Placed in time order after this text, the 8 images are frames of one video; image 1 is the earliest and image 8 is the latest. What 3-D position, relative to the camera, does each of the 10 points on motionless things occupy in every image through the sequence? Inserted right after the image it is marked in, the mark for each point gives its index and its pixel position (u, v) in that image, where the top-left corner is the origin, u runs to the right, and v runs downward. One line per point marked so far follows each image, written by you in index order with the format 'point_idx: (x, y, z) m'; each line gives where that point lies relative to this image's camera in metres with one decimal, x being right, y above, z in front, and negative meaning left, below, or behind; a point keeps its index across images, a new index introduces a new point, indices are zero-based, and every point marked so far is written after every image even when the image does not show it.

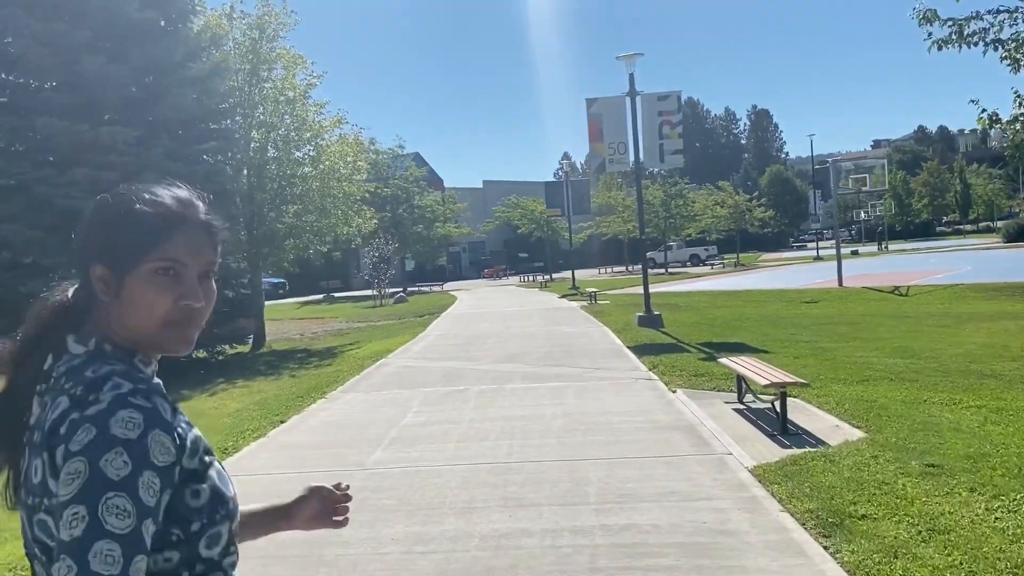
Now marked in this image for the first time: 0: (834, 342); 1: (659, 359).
0: (+5.0, -0.8, +13.2) m
1: (+2.0, -1.0, +11.5) m
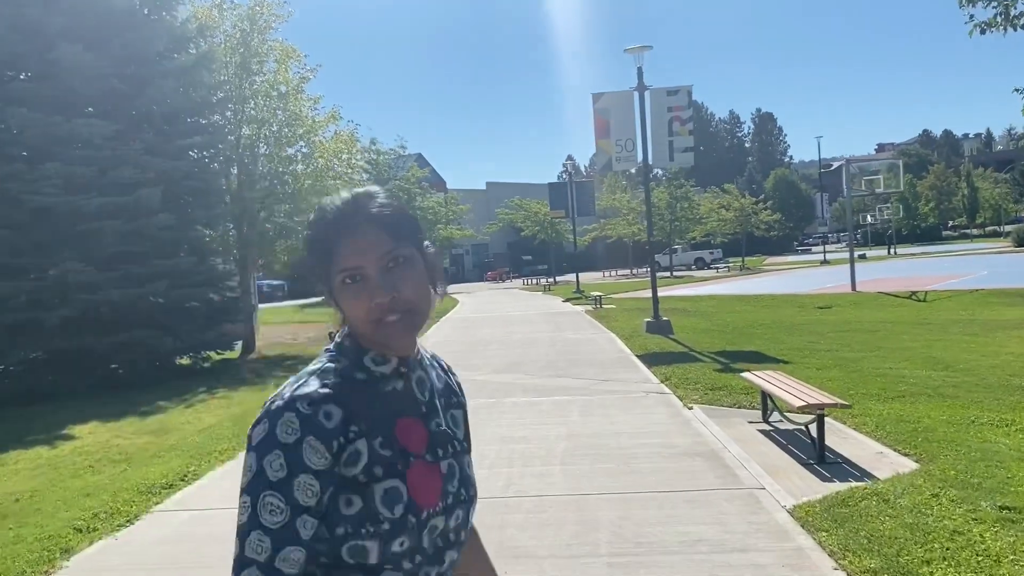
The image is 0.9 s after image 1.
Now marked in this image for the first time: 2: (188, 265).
0: (+5.0, -0.9, +12.3) m
1: (+2.0, -1.0, +10.7) m
2: (-5.3, +0.4, +14.0) m
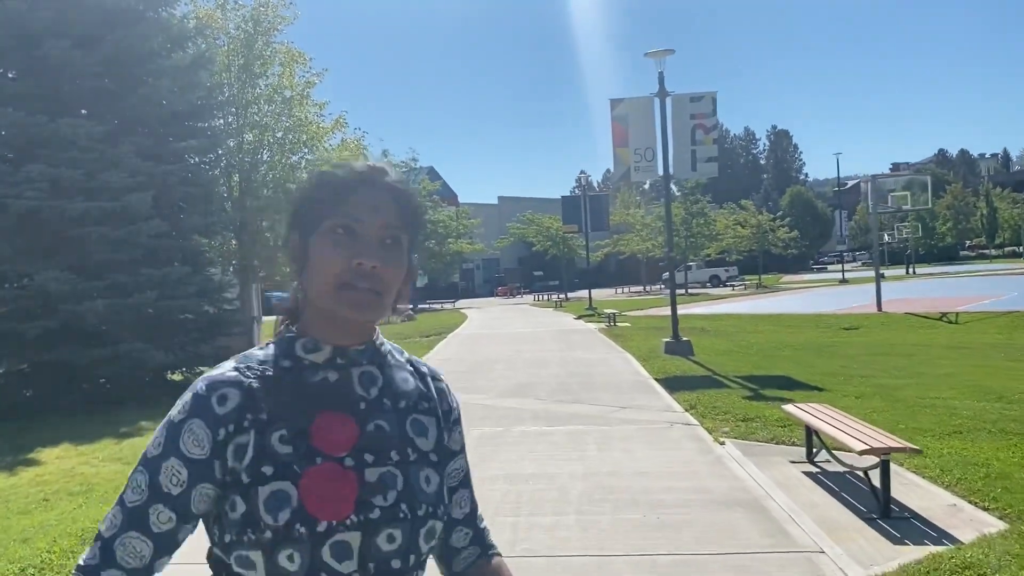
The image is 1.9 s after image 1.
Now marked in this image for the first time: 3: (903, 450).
0: (+5.1, -1.2, +11.3) m
1: (+2.1, -1.2, +9.7) m
2: (-5.1, +0.2, +13.2) m
3: (+2.3, -0.9, +5.0) m
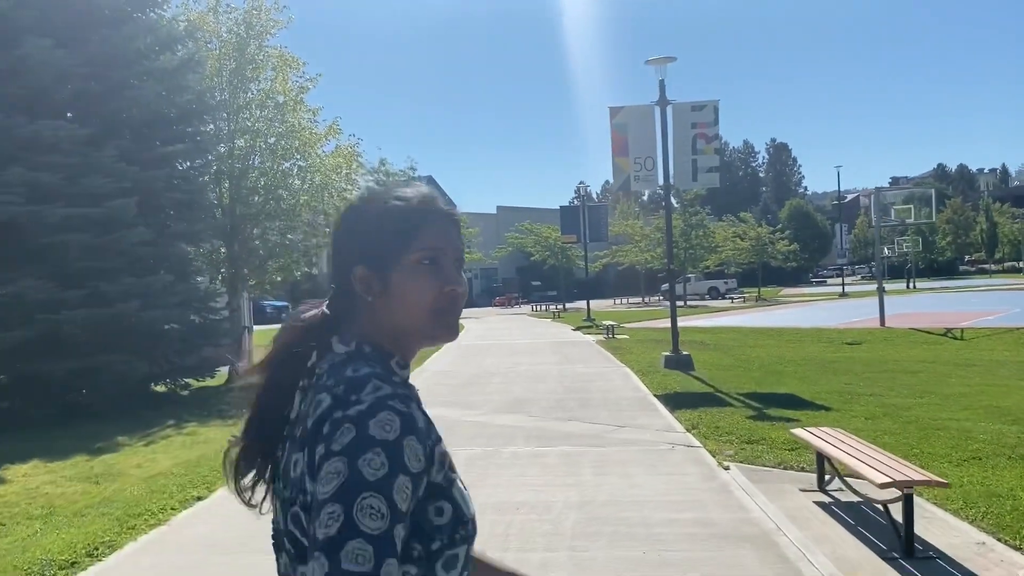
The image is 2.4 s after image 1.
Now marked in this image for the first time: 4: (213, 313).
0: (+5.0, -1.4, +10.9) m
1: (+2.0, -1.4, +9.3) m
2: (-5.2, +0.1, +12.8) m
3: (+2.2, -1.0, +4.6) m
4: (-5.0, -0.4, +14.5) m
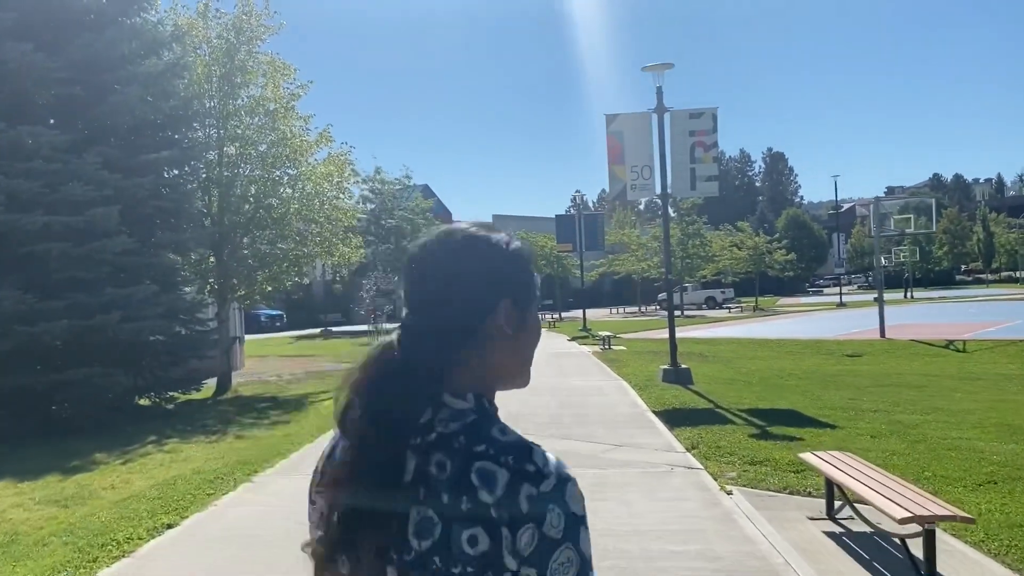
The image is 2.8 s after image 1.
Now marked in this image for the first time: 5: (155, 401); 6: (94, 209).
0: (+4.9, -1.5, +10.6) m
1: (+1.9, -1.5, +9.0) m
2: (-5.3, -0.1, +12.4) m
3: (+2.2, -1.1, +4.2) m
4: (-5.1, -0.6, +14.1) m
5: (-5.8, -1.8, +13.9) m
6: (-5.8, +1.1, +11.8) m
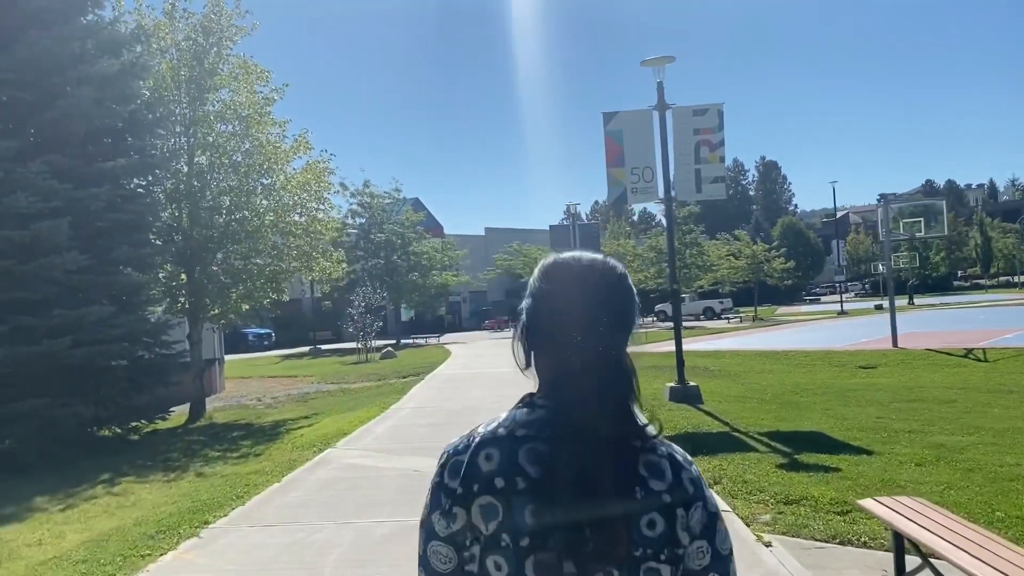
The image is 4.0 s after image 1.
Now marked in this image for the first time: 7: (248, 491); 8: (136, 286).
0: (+4.9, -1.6, +9.5) m
1: (+1.9, -1.6, +7.8) m
2: (-5.4, -0.4, +11.3) m
3: (+2.1, -1.1, +3.1) m
4: (-5.2, -0.9, +13.0) m
5: (-5.9, -2.1, +12.7) m
6: (-5.9, +0.8, +10.7) m
7: (-2.5, -1.9, +8.0) m
8: (-5.4, 0.0, +12.3) m
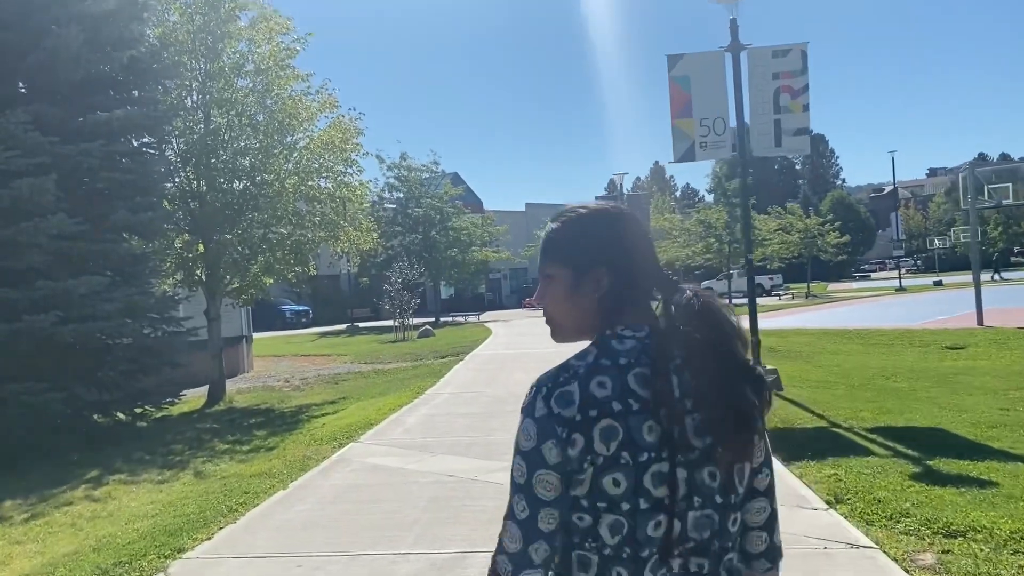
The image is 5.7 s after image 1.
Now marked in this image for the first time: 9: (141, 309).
0: (+5.4, -1.3, +7.7) m
1: (+2.3, -1.3, +6.2) m
2: (-4.8, 0.0, +9.9) m
3: (+2.3, -1.0, +1.4) m
4: (-4.6, -0.5, +11.6) m
5: (-5.2, -1.7, +11.4) m
6: (-5.3, +1.2, +9.3) m
7: (-2.0, -1.6, +6.5) m
8: (-4.8, +0.4, +10.9) m
9: (-4.7, -0.3, +10.8) m
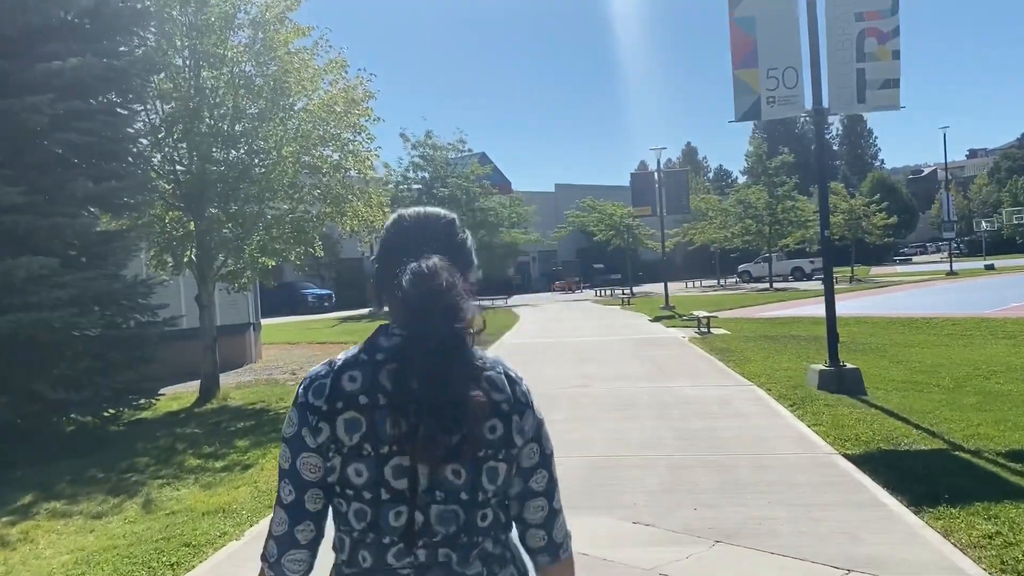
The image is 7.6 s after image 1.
0: (+5.6, -1.2, +5.7) m
1: (+2.5, -1.3, +4.3) m
2: (-4.5, +0.2, +8.3) m
3: (+2.3, -1.0, -0.4) m
4: (-4.2, -0.3, +10.0) m
5: (-4.9, -1.5, +9.9) m
6: (-5.0, +1.3, +7.7) m
7: (-1.8, -1.5, +4.8) m
8: (-4.4, +0.6, +9.3) m
9: (-4.4, -0.1, +9.1) m
